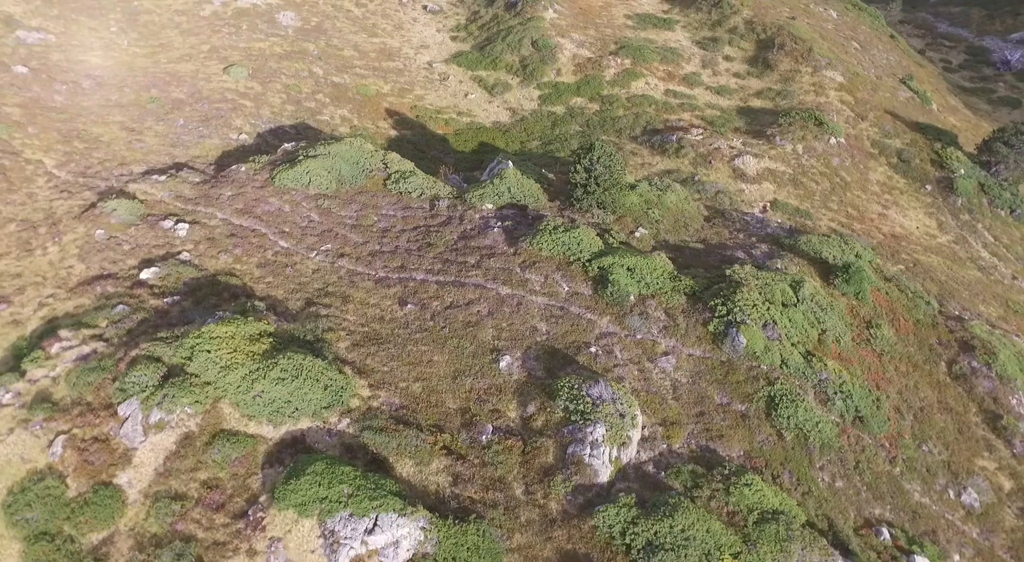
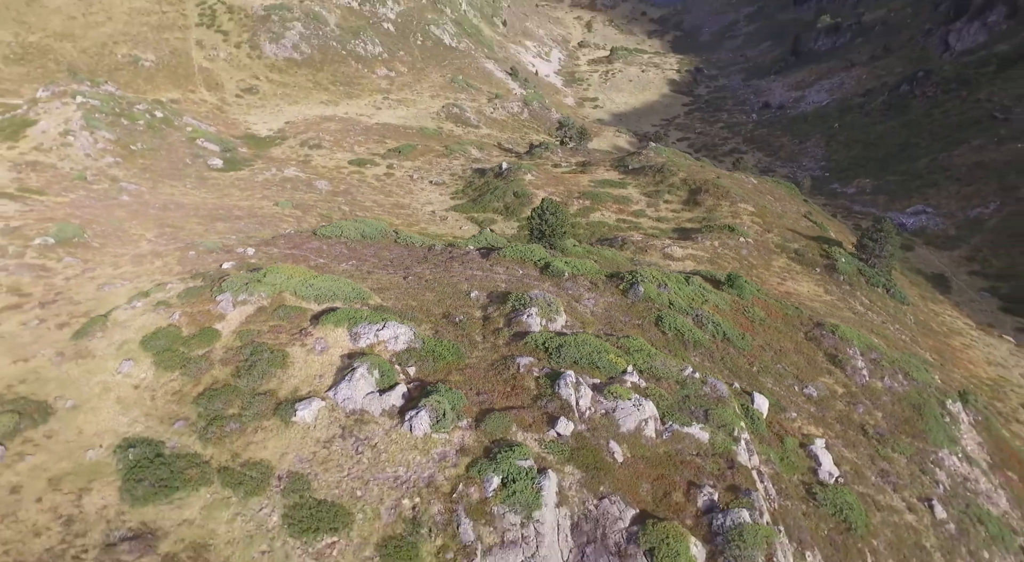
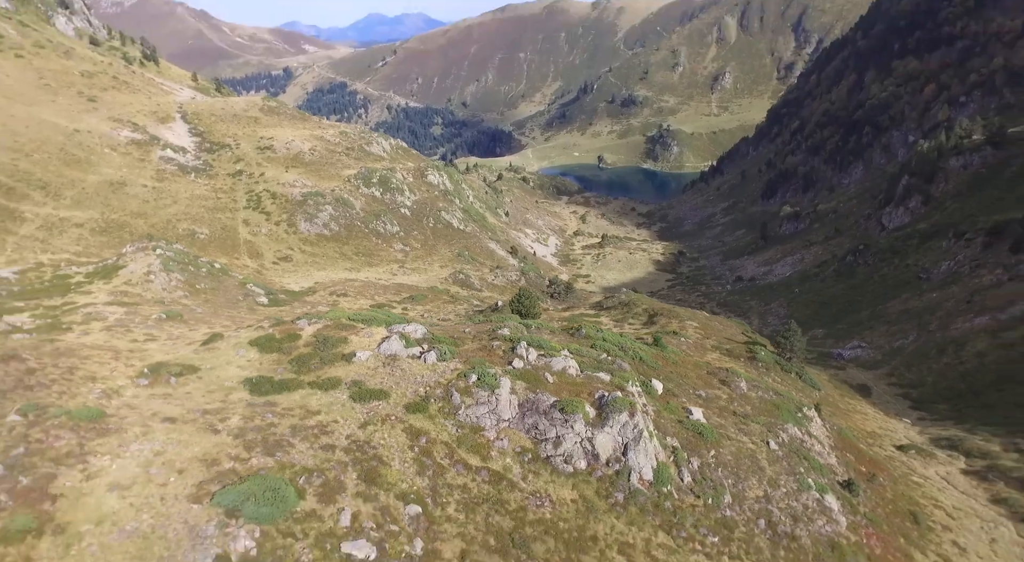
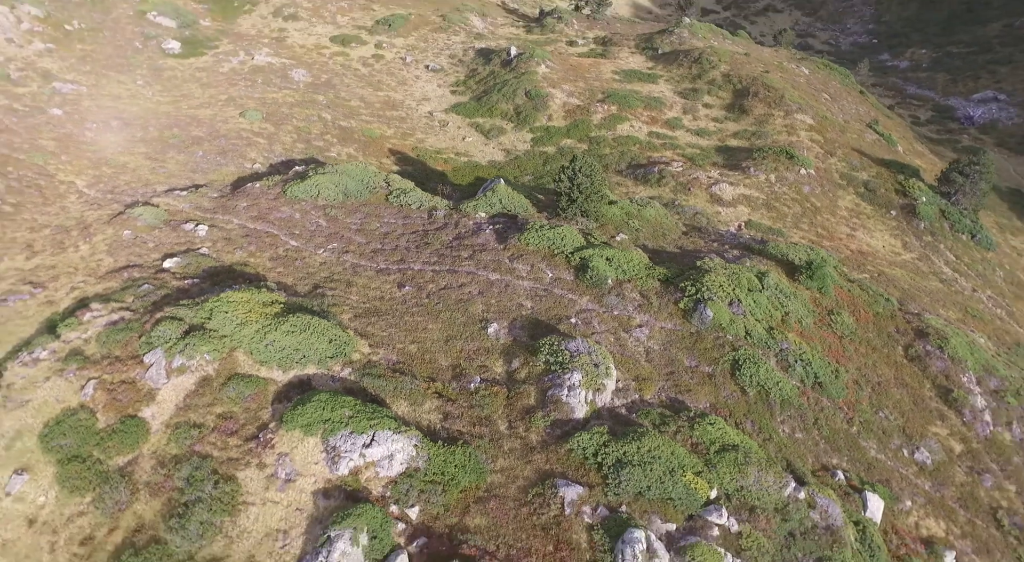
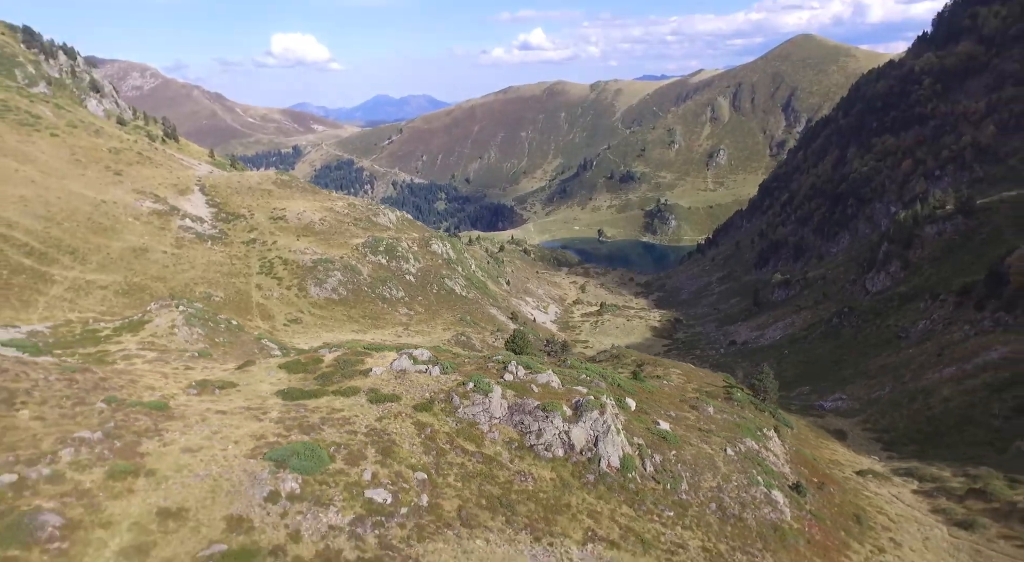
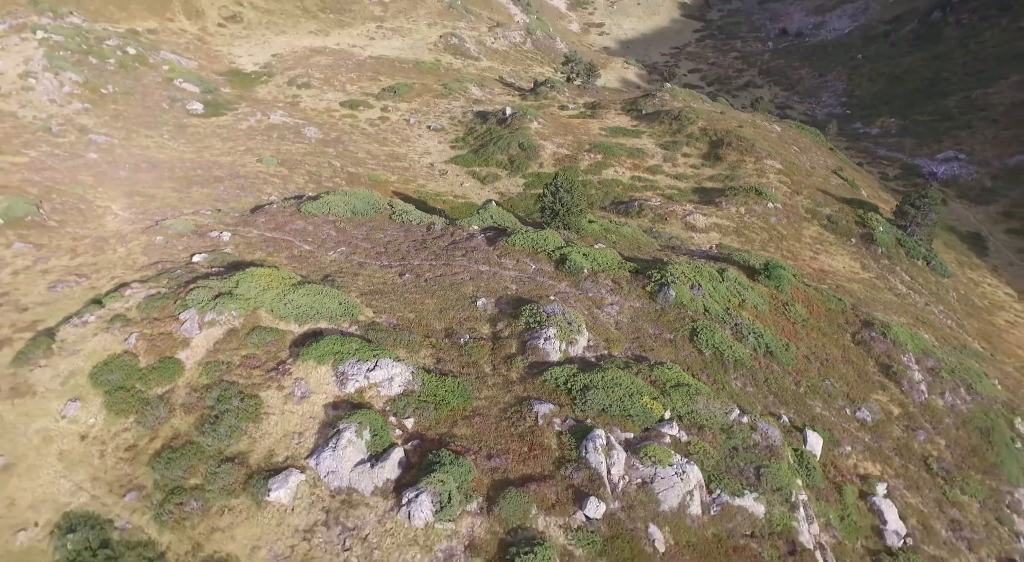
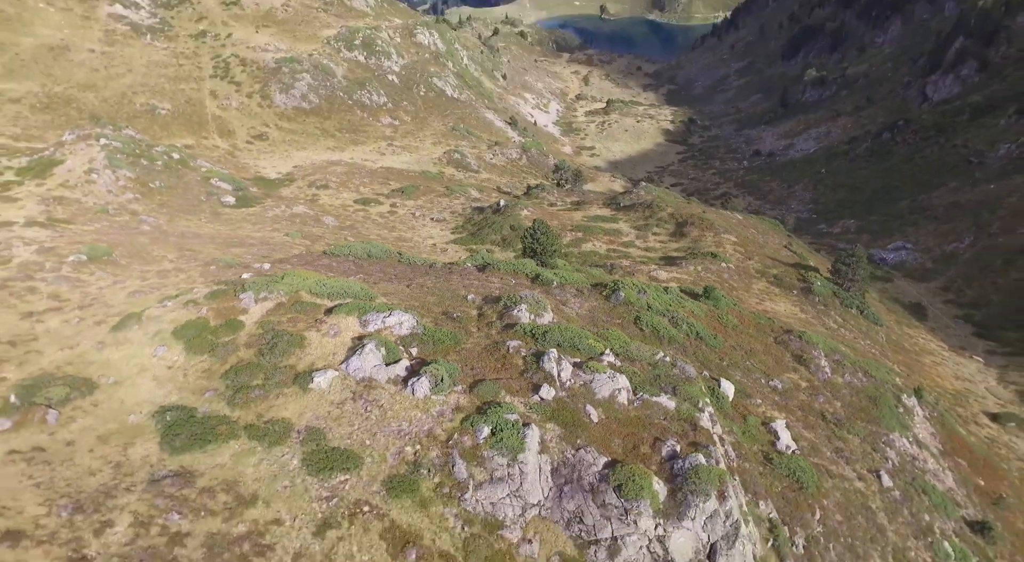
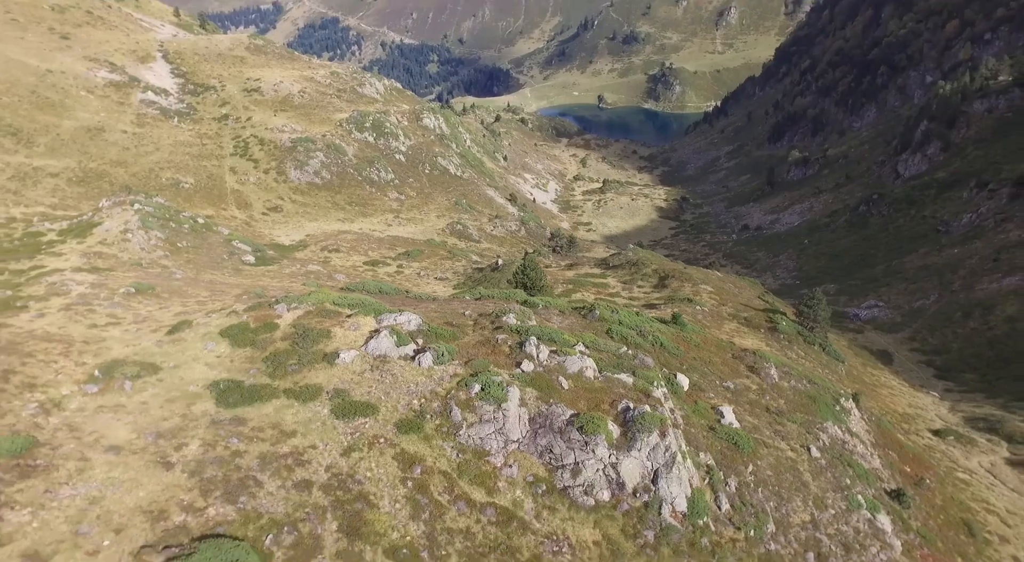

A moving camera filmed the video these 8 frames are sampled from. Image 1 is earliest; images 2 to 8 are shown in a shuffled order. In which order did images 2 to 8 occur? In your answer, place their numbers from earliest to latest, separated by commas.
4, 6, 2, 7, 8, 3, 5
